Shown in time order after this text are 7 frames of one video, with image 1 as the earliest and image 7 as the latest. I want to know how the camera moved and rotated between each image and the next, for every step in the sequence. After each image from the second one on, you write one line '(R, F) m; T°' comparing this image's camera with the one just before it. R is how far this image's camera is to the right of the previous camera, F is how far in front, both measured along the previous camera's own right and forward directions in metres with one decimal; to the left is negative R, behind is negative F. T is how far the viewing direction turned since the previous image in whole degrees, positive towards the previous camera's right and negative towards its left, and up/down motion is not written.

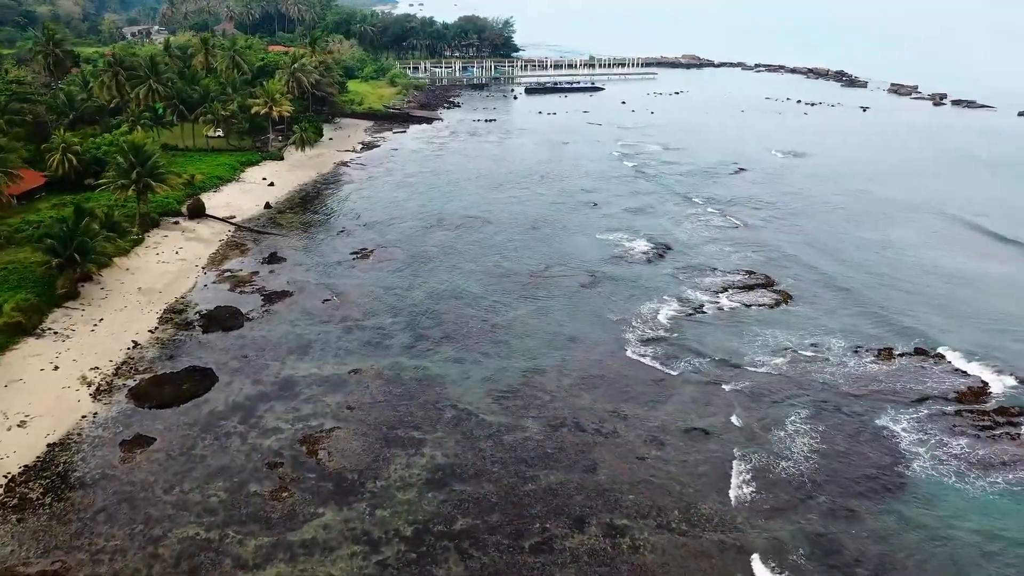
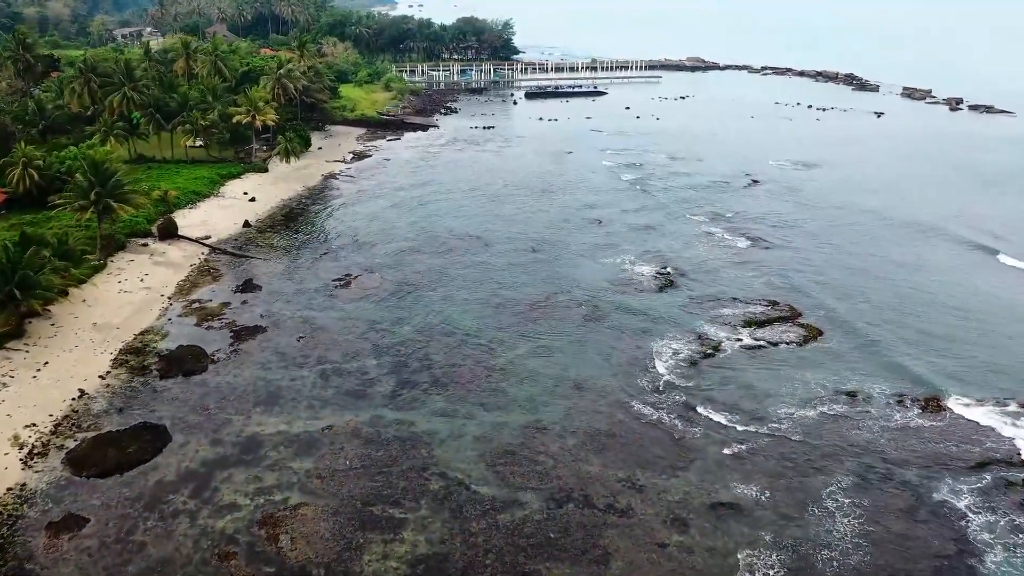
(+0.1, +3.5) m; 0°
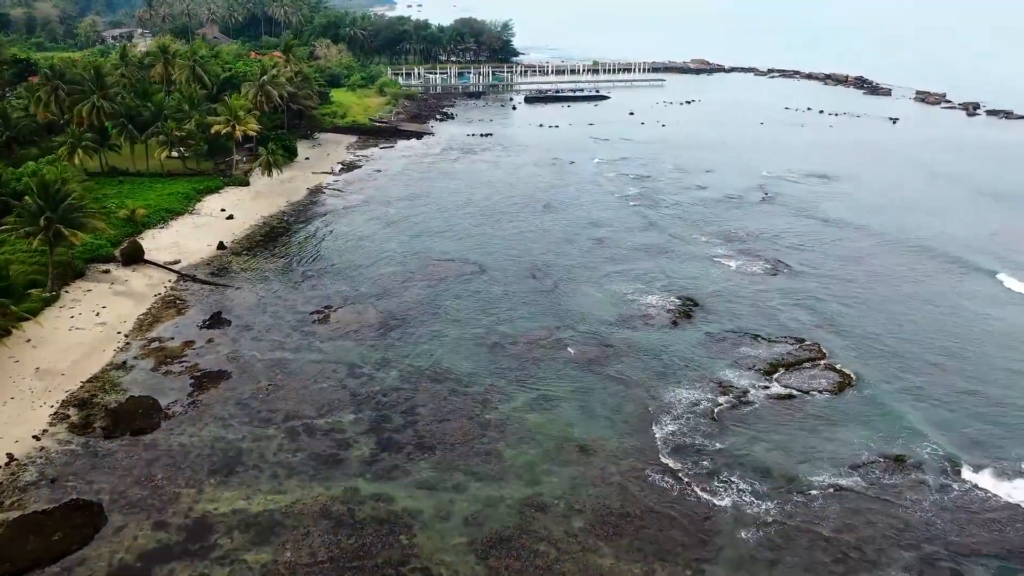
(+0.1, +3.5) m; 0°
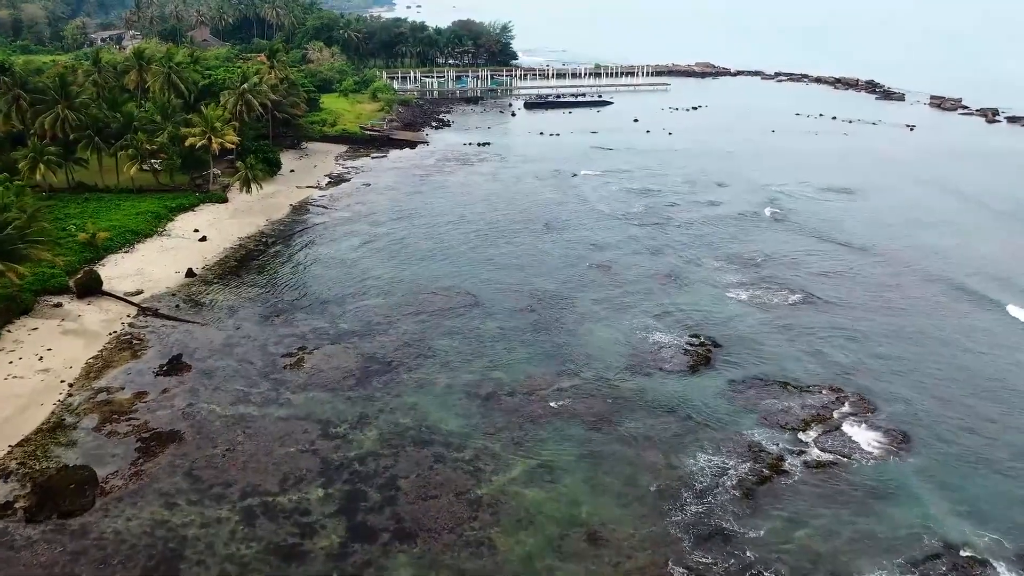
(+0.1, +3.6) m; 0°
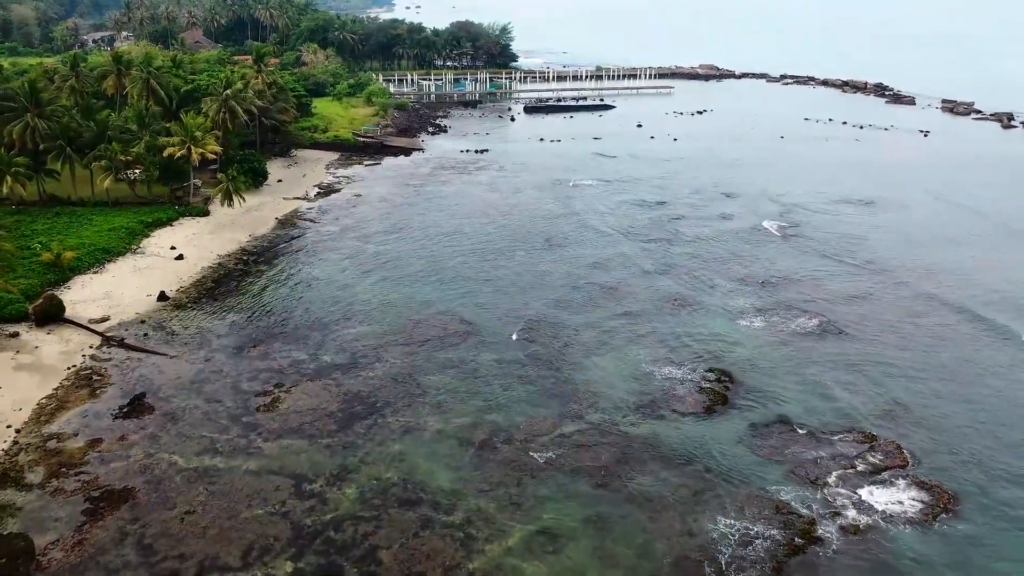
(+0.1, +2.7) m; 0°
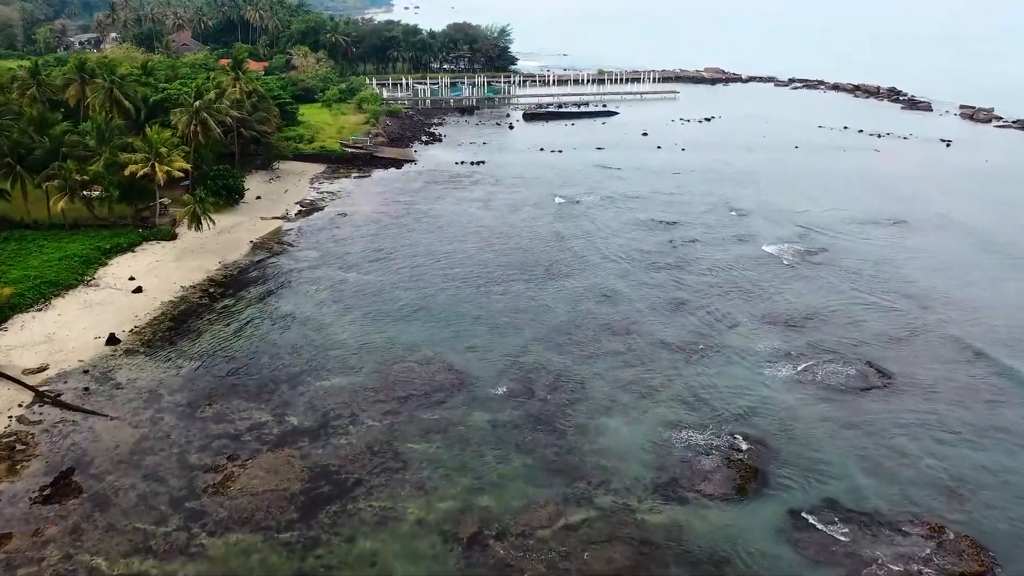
(+0.1, +4.0) m; 0°
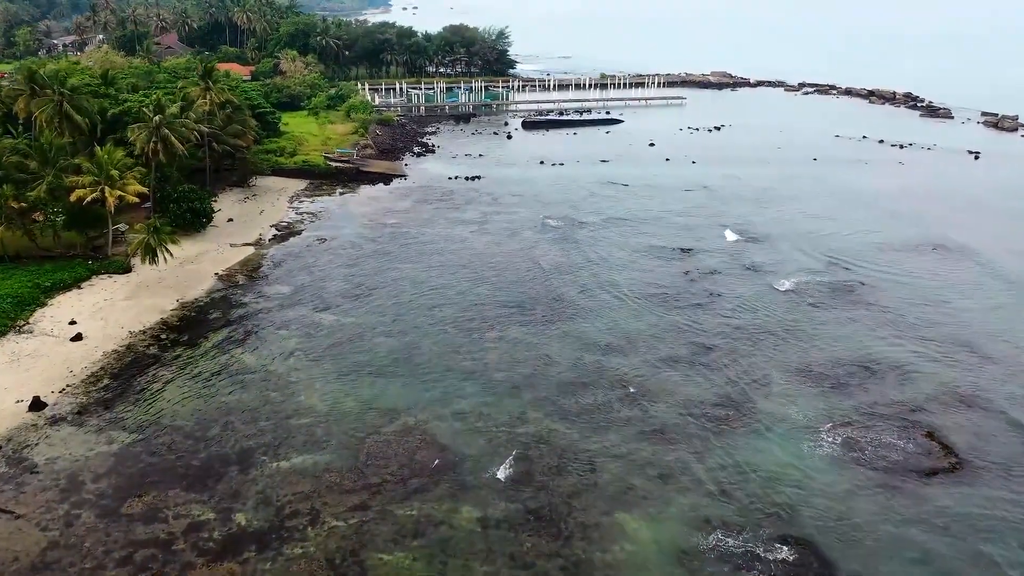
(+0.1, +4.5) m; 0°
